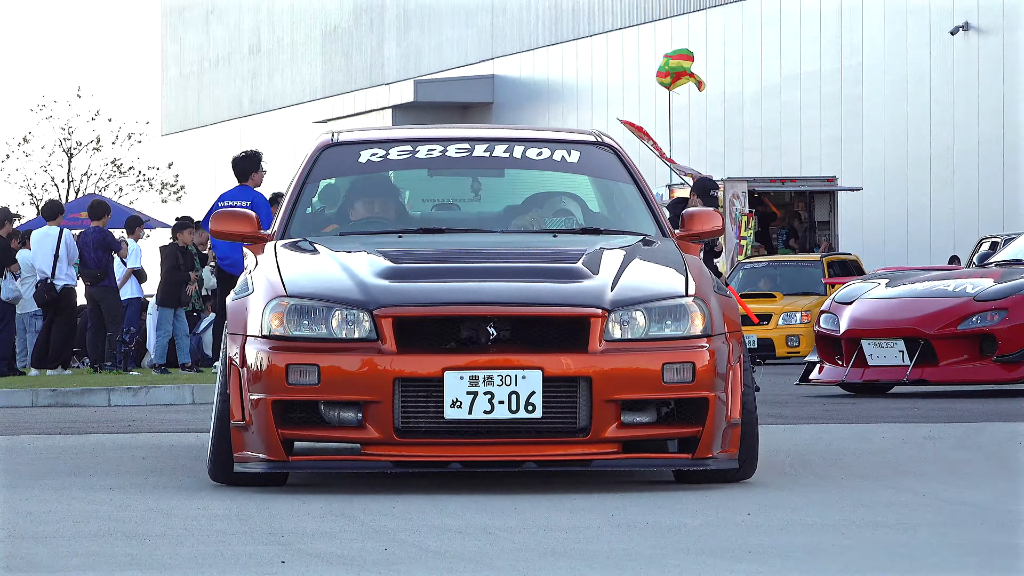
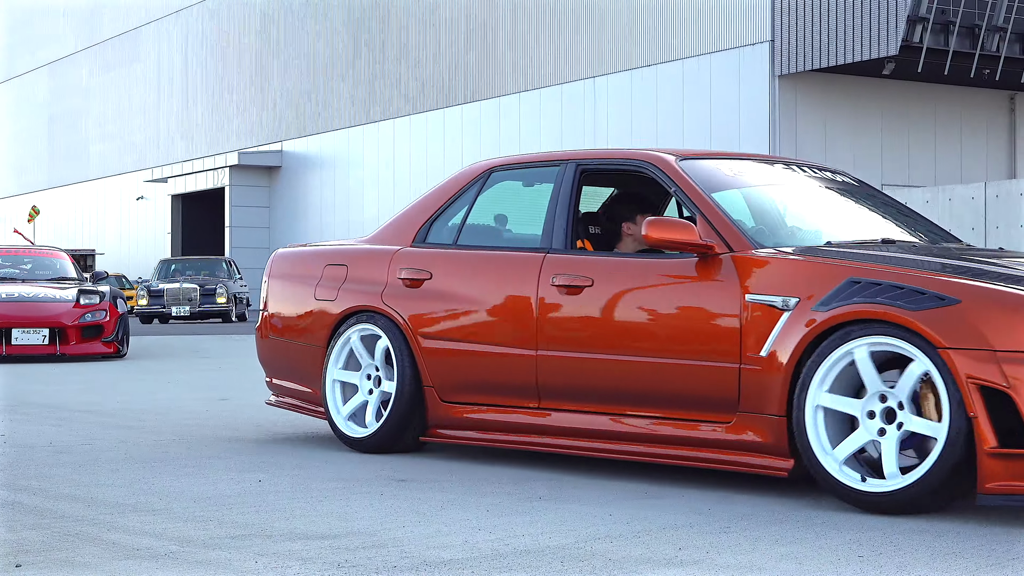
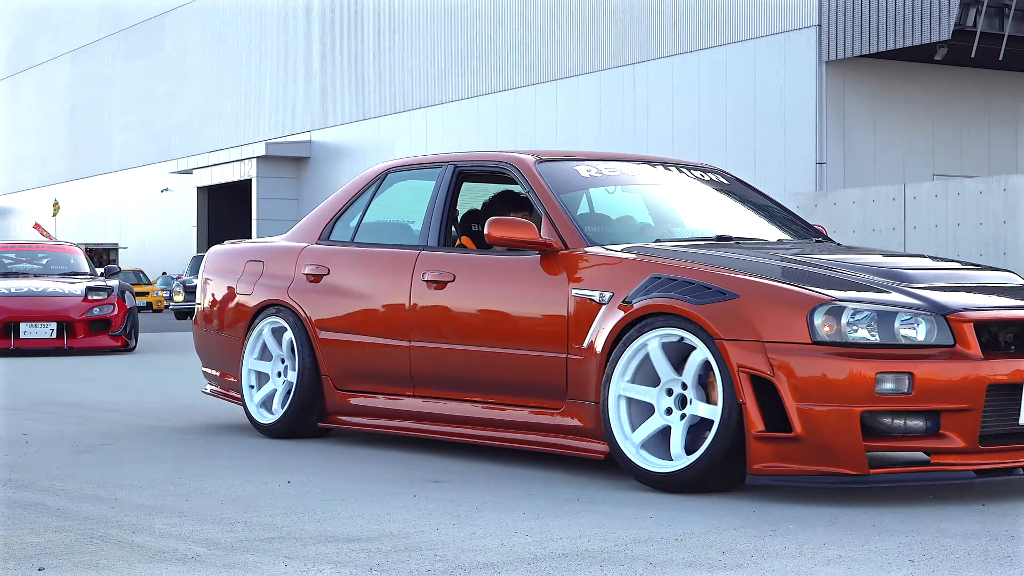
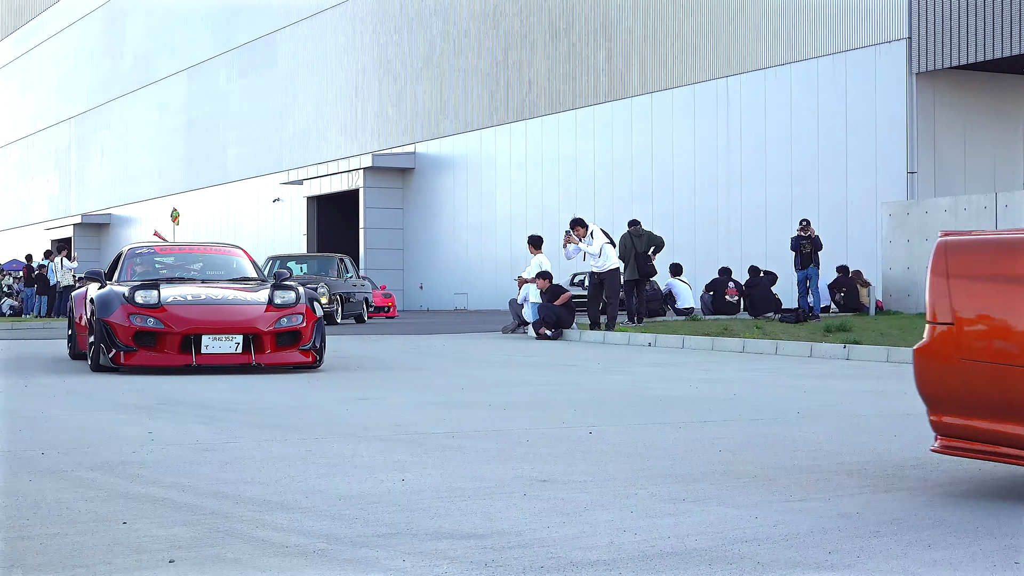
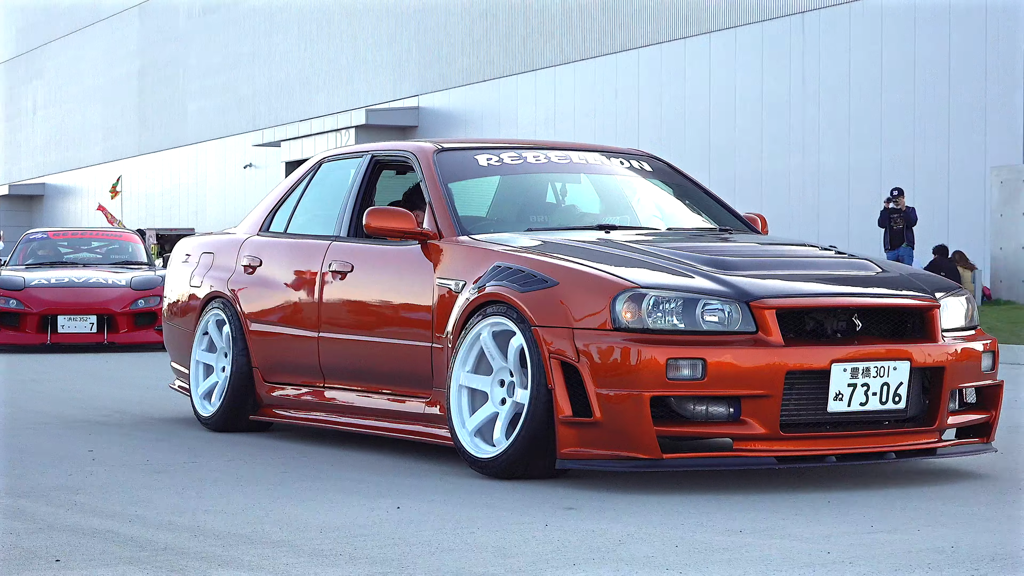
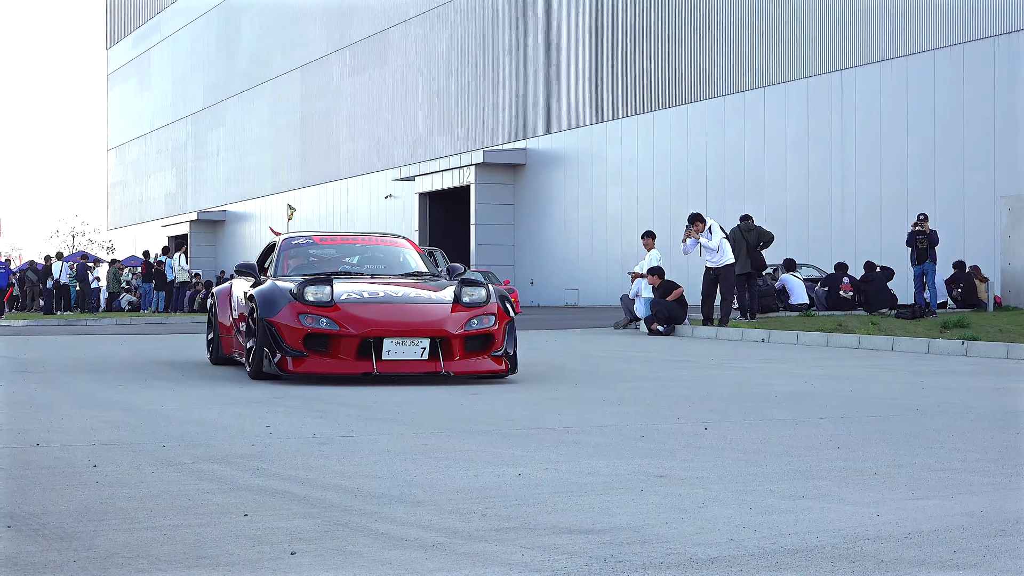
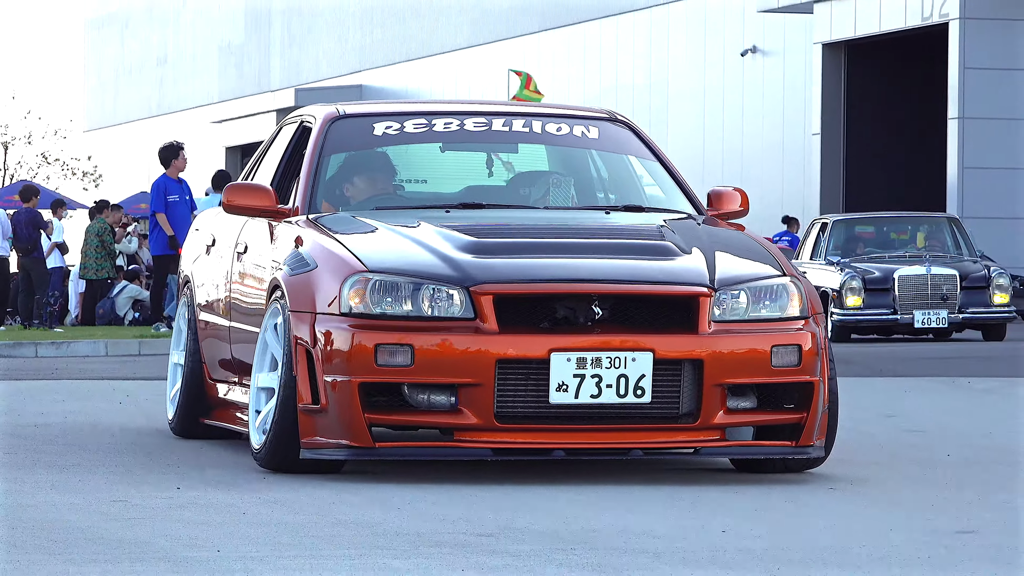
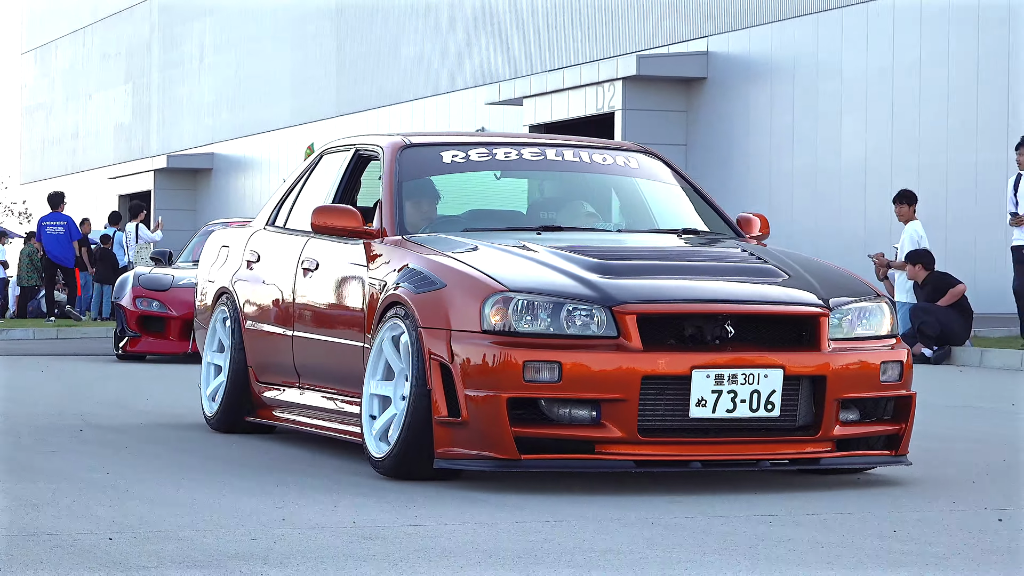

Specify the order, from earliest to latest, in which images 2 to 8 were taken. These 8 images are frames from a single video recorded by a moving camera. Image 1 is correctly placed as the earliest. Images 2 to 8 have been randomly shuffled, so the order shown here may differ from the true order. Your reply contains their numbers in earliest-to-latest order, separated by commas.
7, 8, 5, 3, 2, 4, 6
